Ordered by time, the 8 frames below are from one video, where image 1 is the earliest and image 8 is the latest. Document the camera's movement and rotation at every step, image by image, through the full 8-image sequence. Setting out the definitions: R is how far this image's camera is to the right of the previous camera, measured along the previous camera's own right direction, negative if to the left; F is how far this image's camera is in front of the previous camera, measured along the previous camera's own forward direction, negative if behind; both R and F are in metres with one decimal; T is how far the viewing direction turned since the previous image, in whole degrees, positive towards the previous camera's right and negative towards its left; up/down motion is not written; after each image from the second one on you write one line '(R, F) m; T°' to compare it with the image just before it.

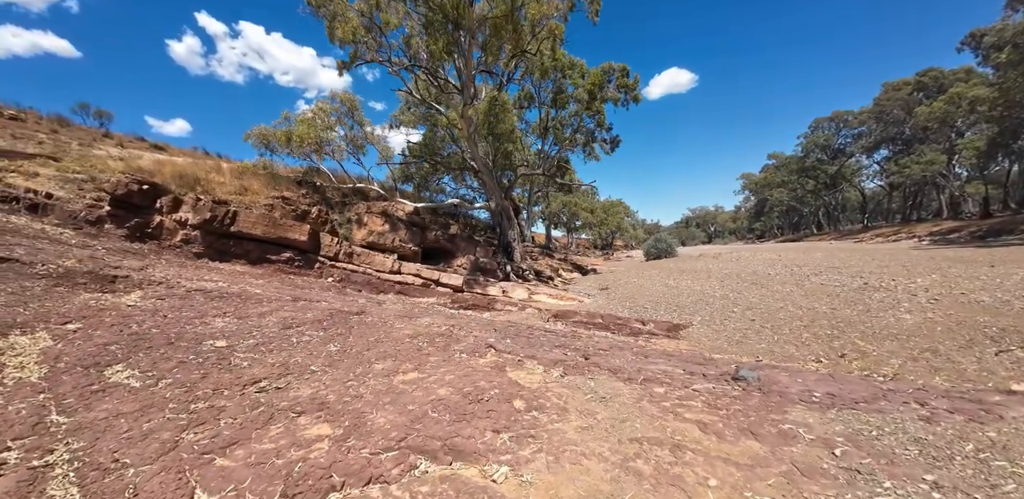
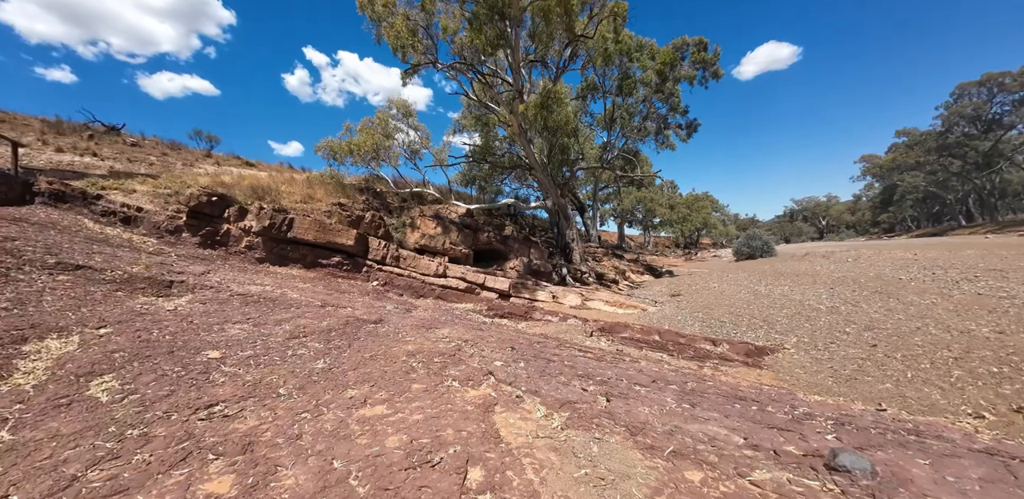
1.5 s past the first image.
(+0.9, +1.1) m; -12°
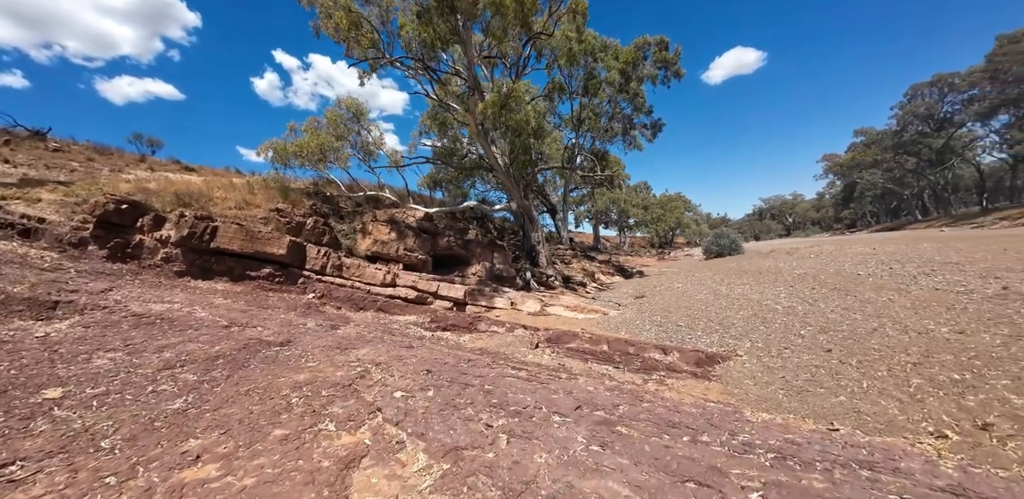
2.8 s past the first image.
(+1.0, +0.7) m; +3°
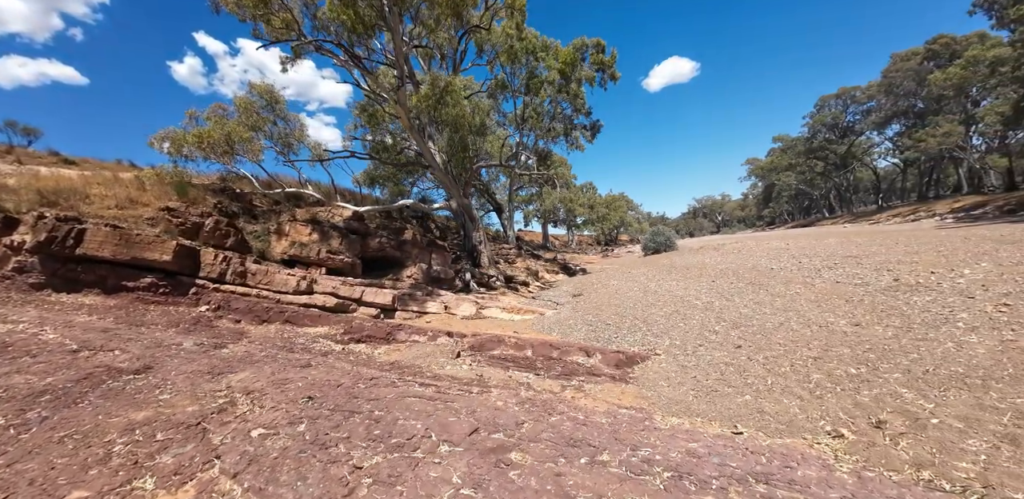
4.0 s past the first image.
(+0.7, +0.4) m; +8°
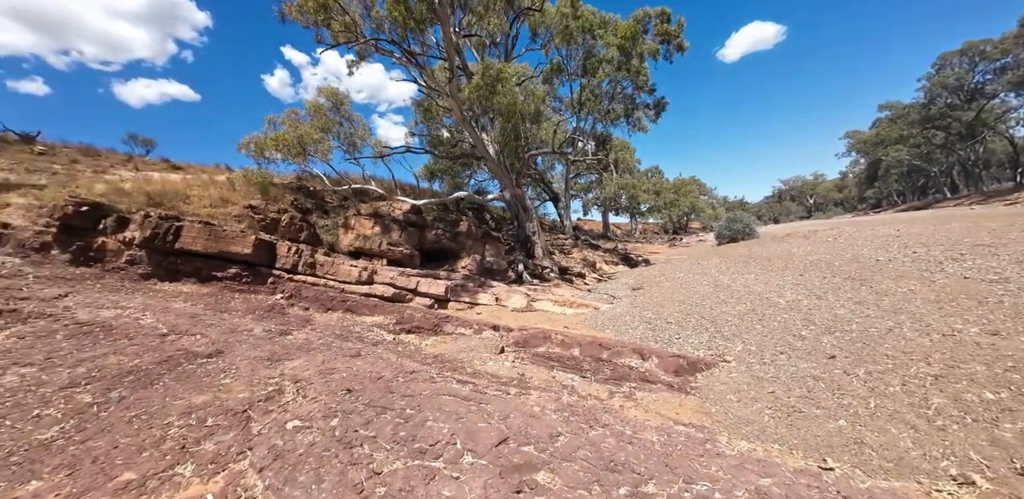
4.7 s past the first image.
(+0.3, +0.4) m; -10°
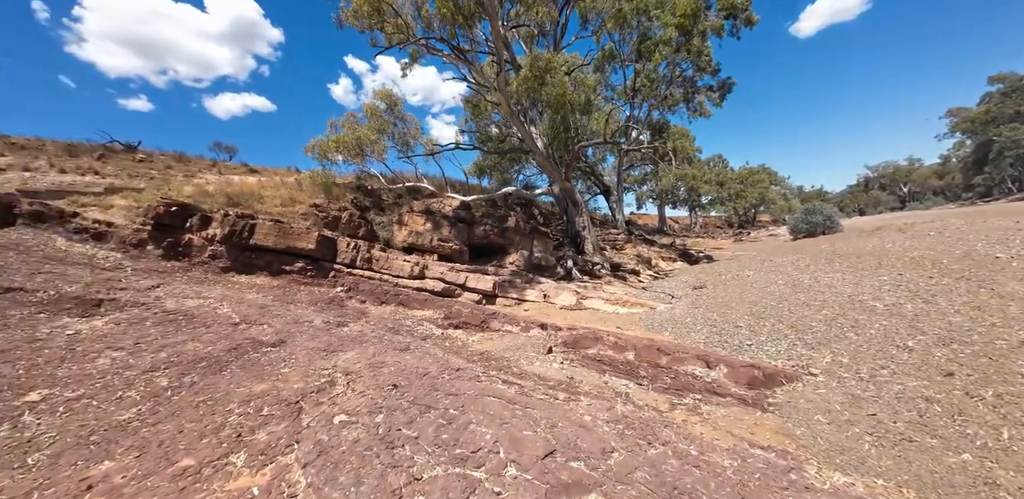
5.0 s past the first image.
(0.0, +0.3) m; -8°
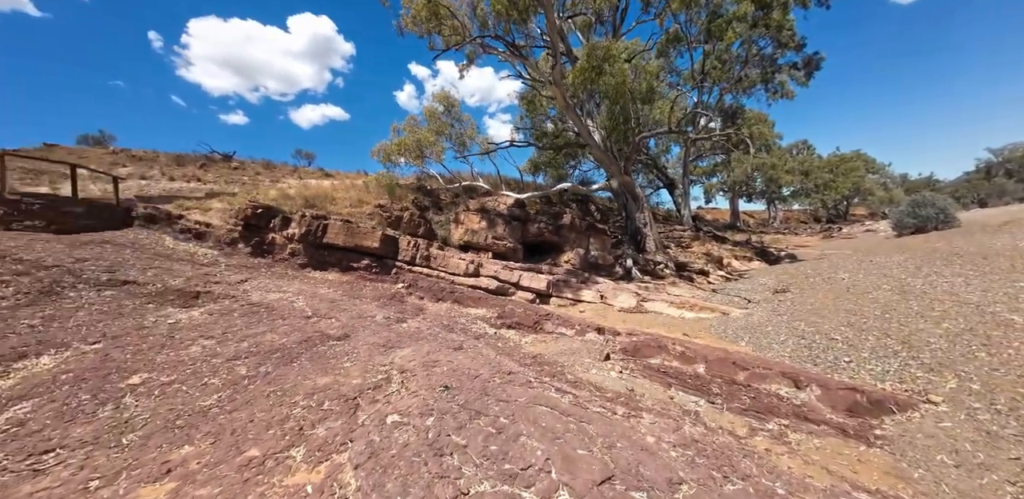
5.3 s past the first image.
(0.0, +0.2) m; -9°
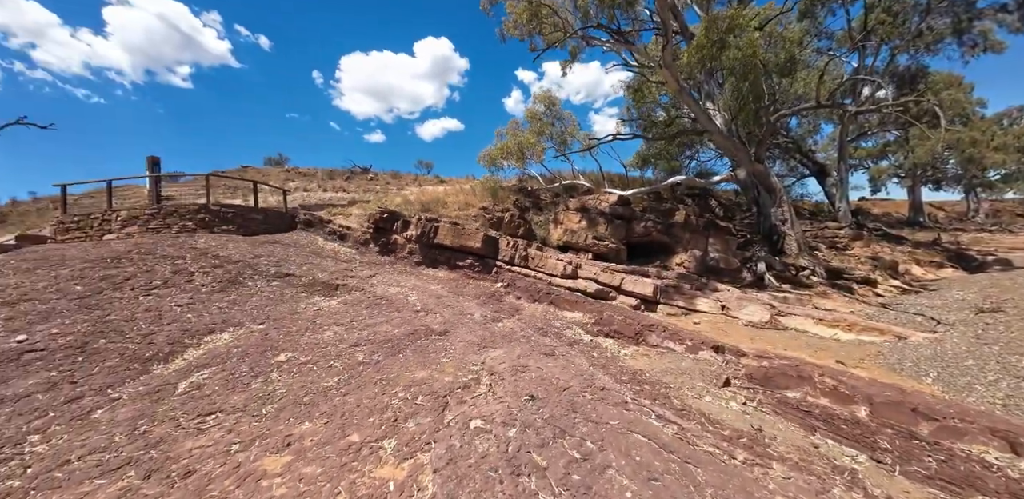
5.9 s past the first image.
(+0.1, +0.3) m; -17°
